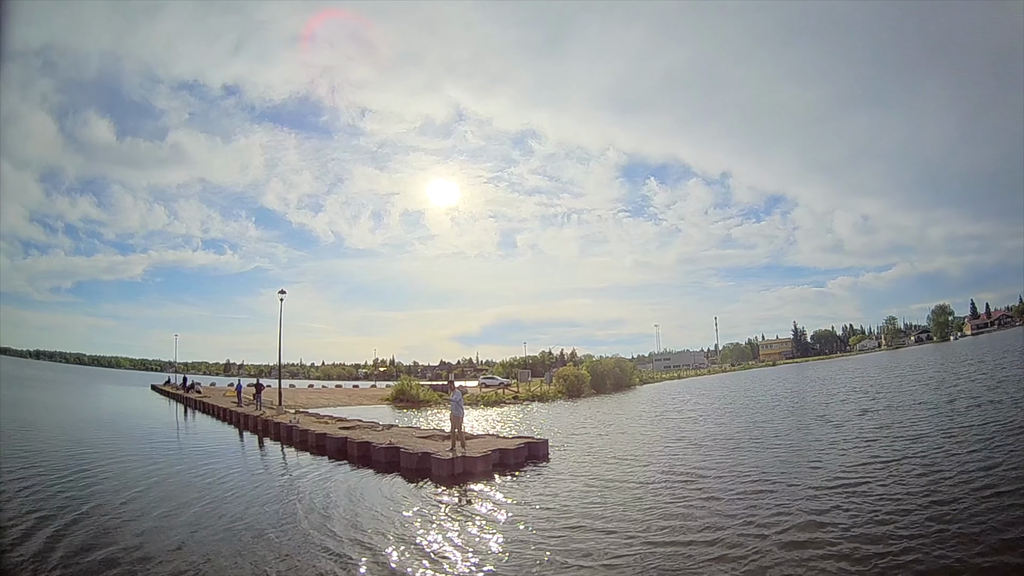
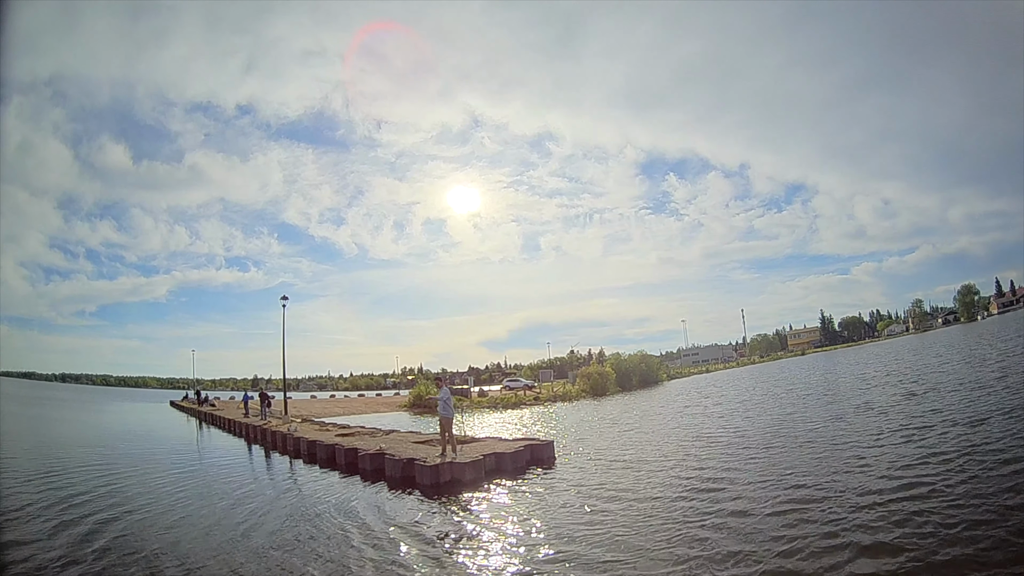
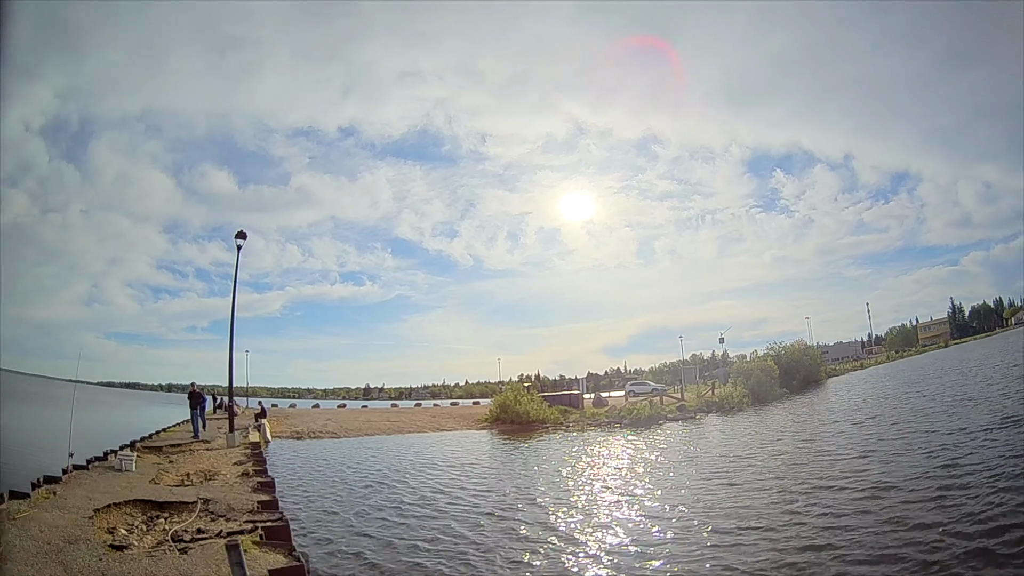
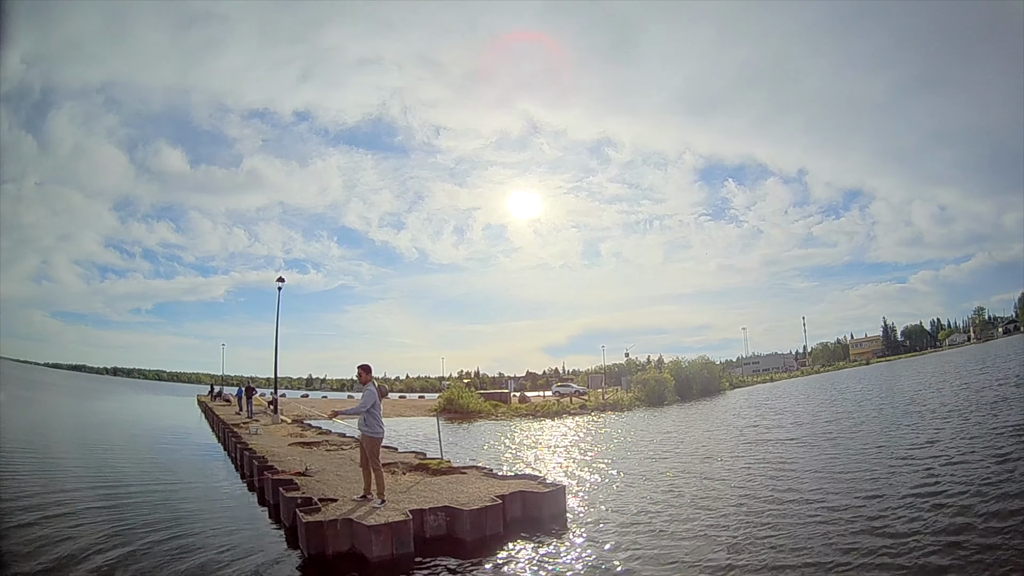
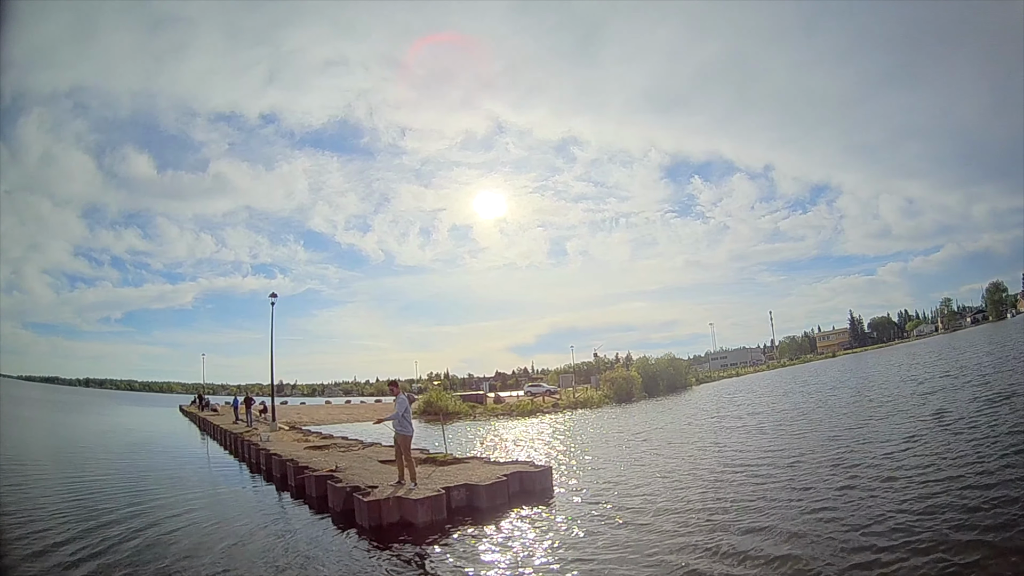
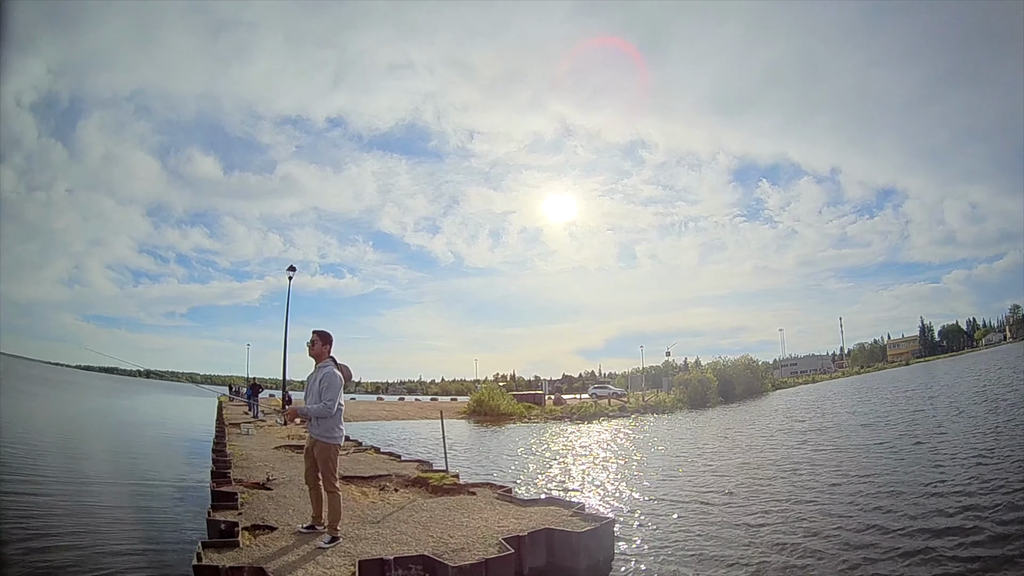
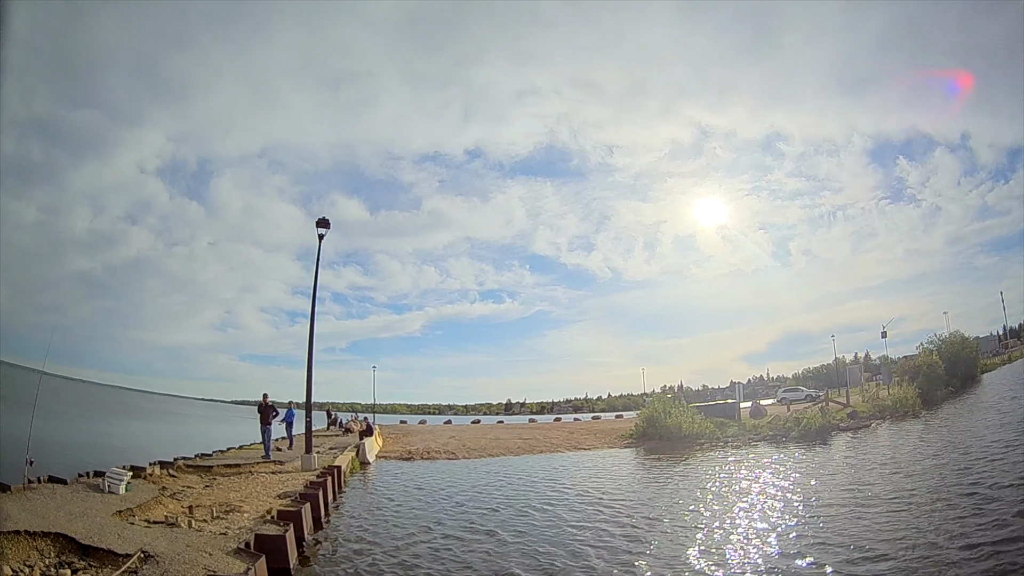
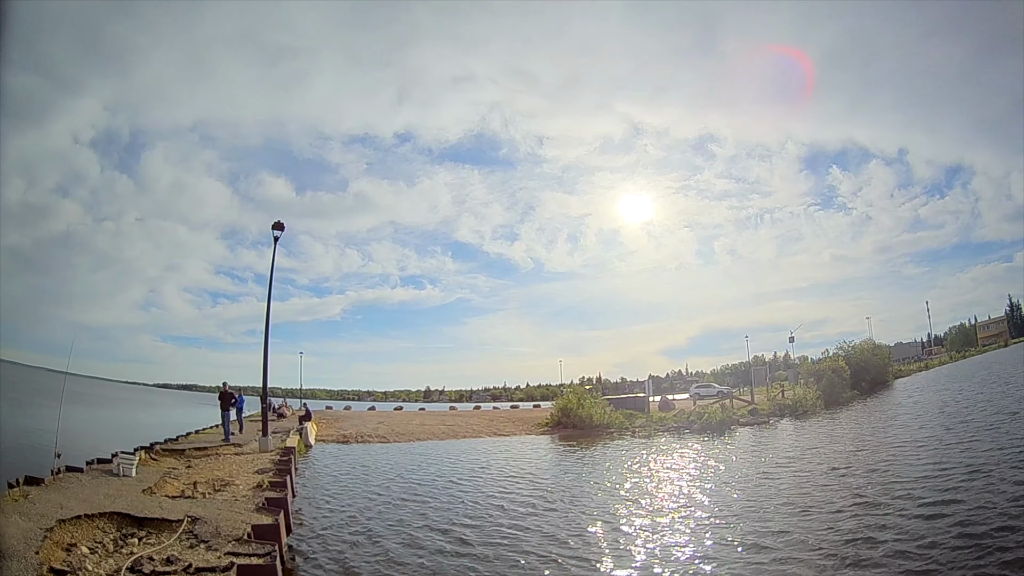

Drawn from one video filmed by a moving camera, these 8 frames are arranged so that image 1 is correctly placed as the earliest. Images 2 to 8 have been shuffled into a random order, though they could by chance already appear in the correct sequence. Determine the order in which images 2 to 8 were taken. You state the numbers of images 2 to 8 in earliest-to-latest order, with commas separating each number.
2, 5, 4, 6, 3, 8, 7
